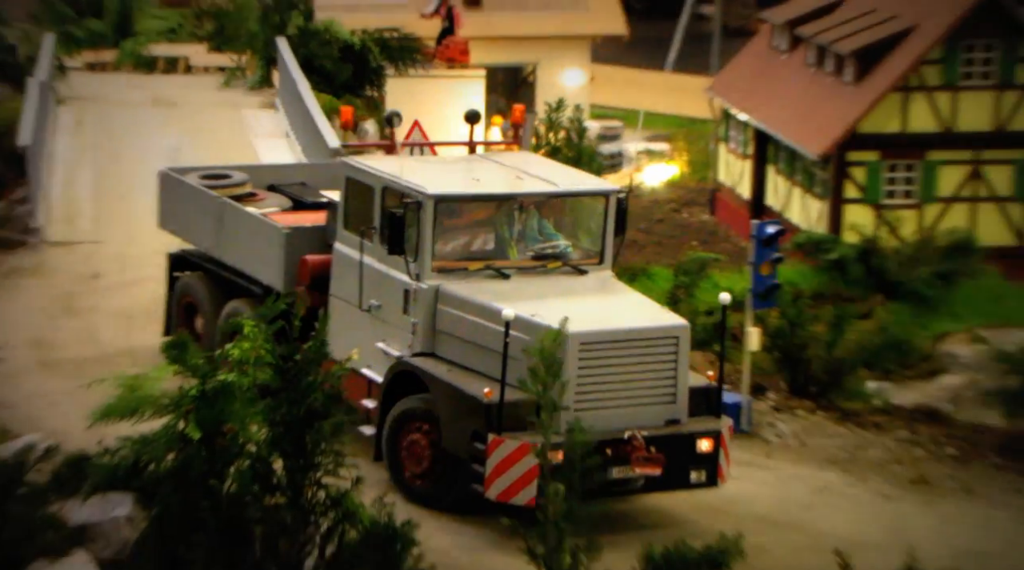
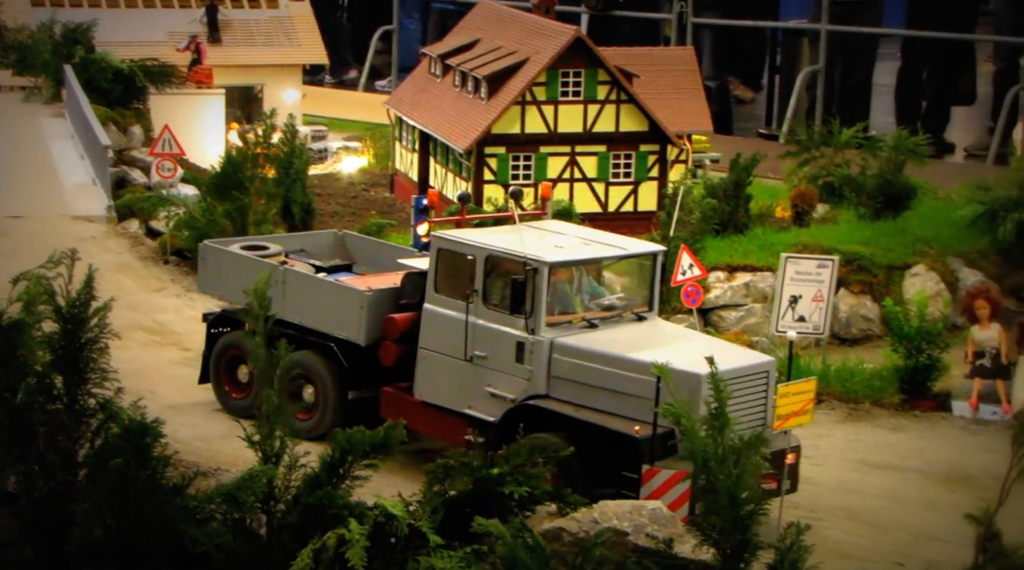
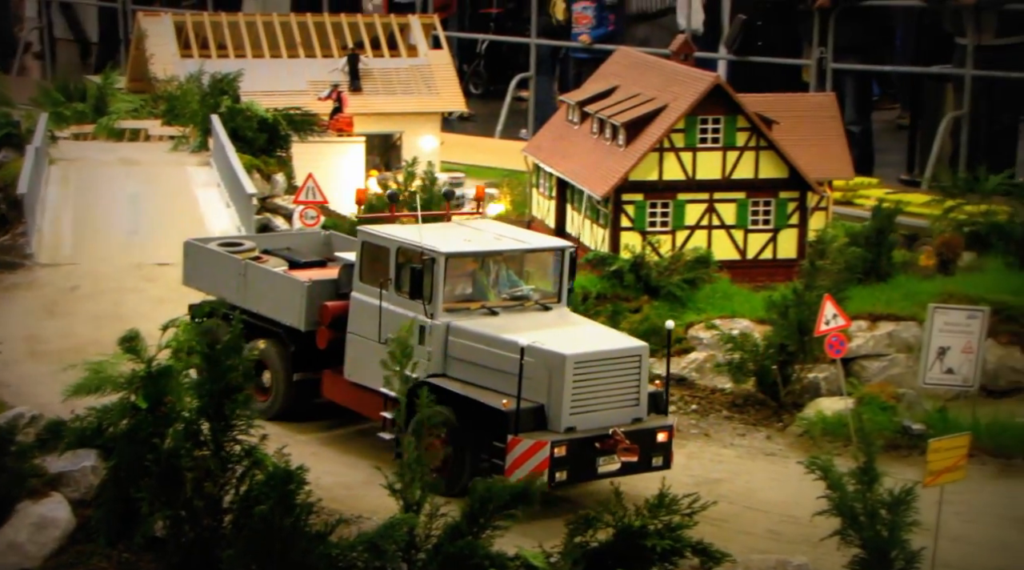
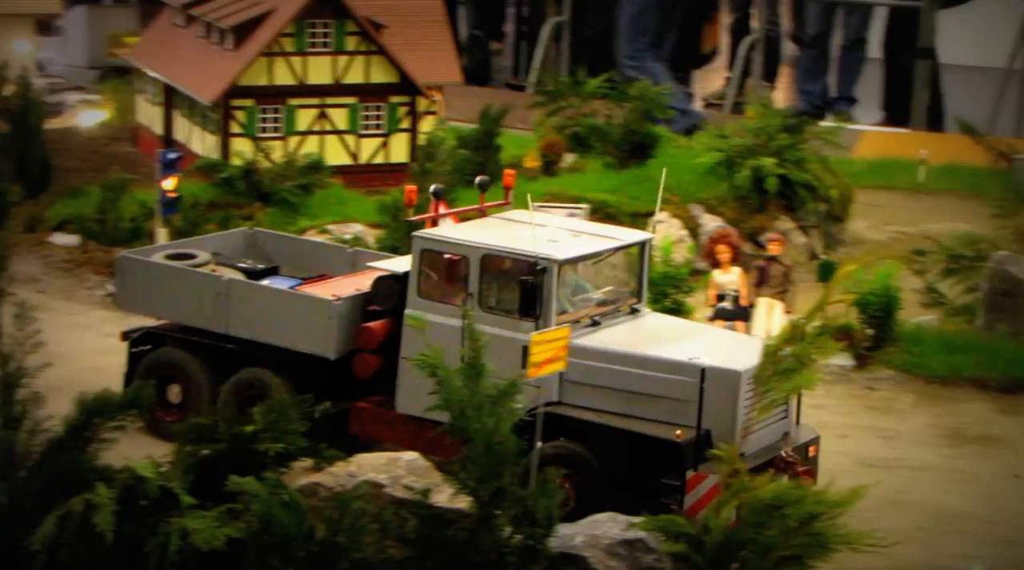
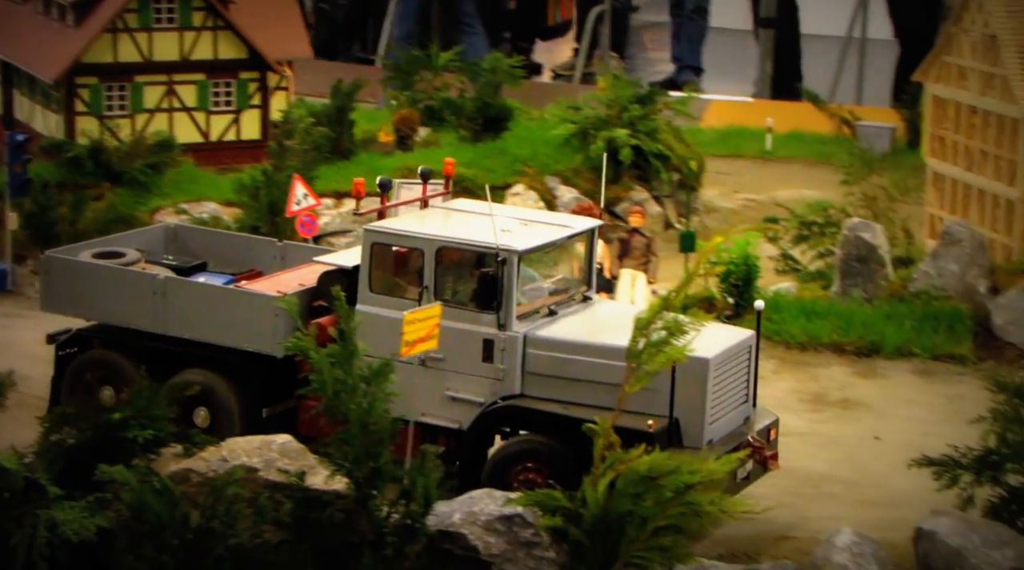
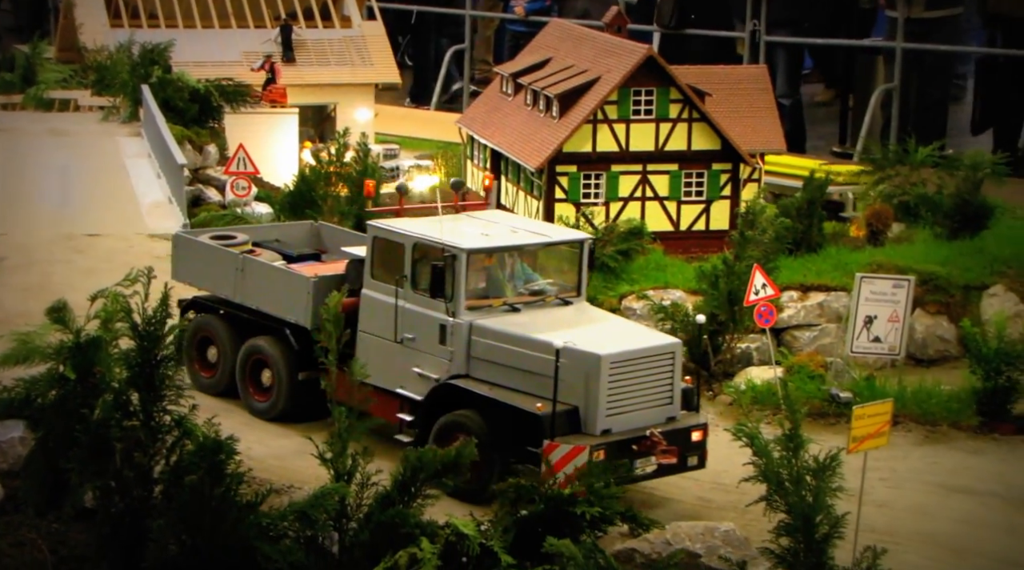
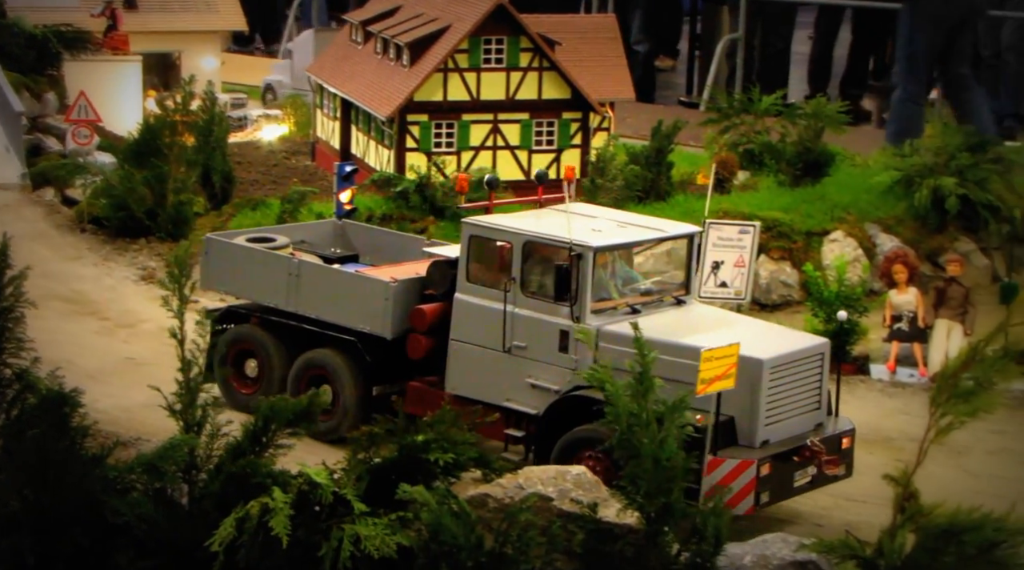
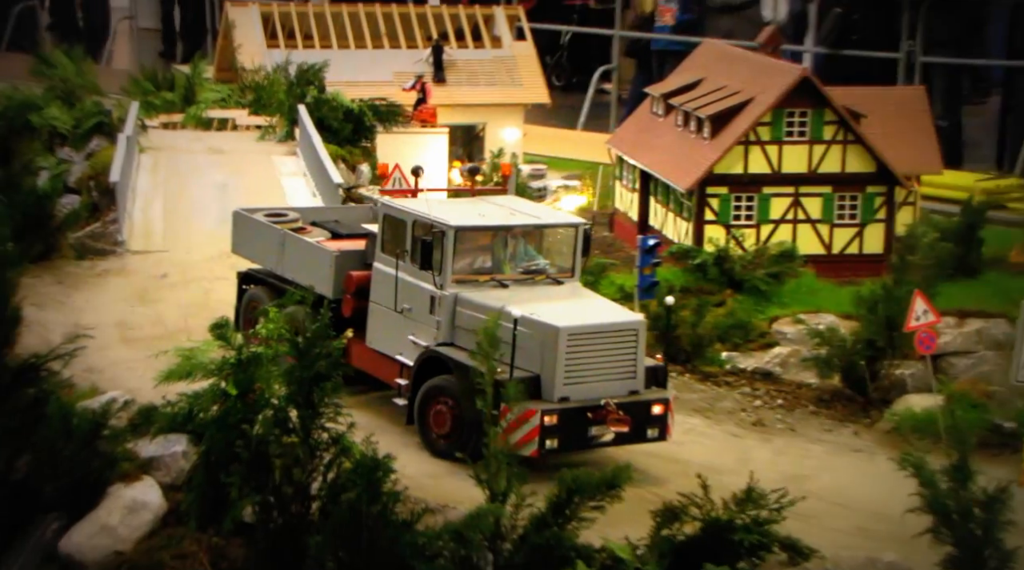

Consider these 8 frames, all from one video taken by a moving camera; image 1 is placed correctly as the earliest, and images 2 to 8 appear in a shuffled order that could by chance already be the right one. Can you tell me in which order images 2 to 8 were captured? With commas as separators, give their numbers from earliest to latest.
8, 3, 6, 2, 7, 4, 5
